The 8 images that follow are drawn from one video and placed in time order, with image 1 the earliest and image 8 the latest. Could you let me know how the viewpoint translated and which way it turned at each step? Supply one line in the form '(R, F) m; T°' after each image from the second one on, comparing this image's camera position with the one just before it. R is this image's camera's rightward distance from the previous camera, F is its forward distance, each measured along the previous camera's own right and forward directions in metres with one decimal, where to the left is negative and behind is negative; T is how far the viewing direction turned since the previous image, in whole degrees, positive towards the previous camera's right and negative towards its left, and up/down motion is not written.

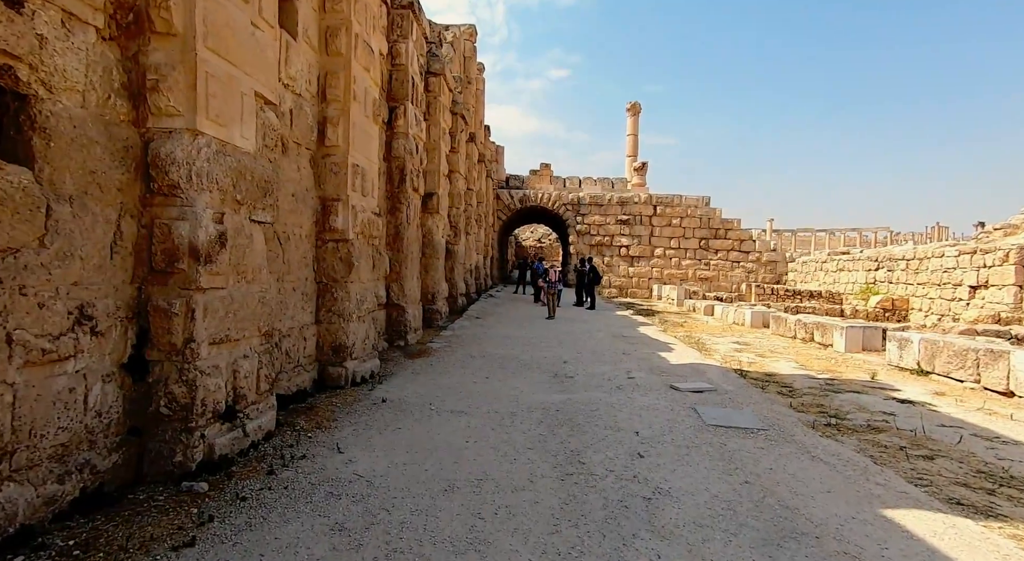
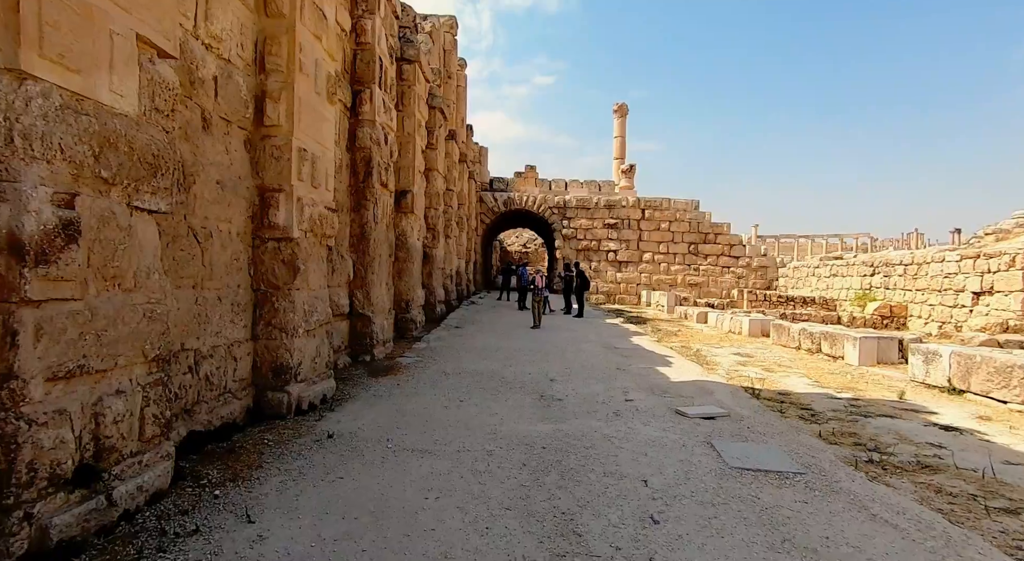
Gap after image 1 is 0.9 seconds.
(+0.1, +0.8) m; +1°
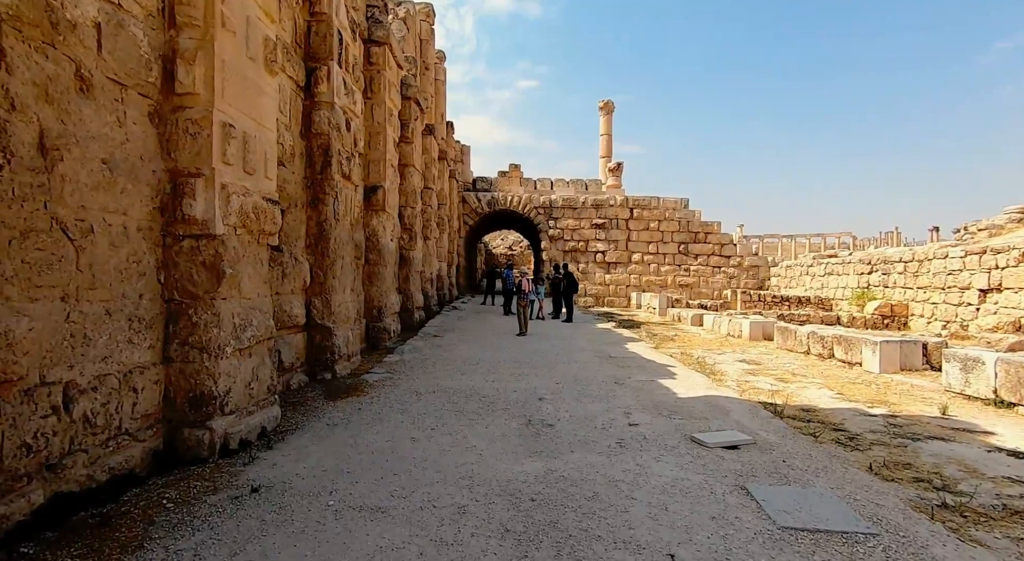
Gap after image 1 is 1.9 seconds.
(0.0, +0.8) m; +1°
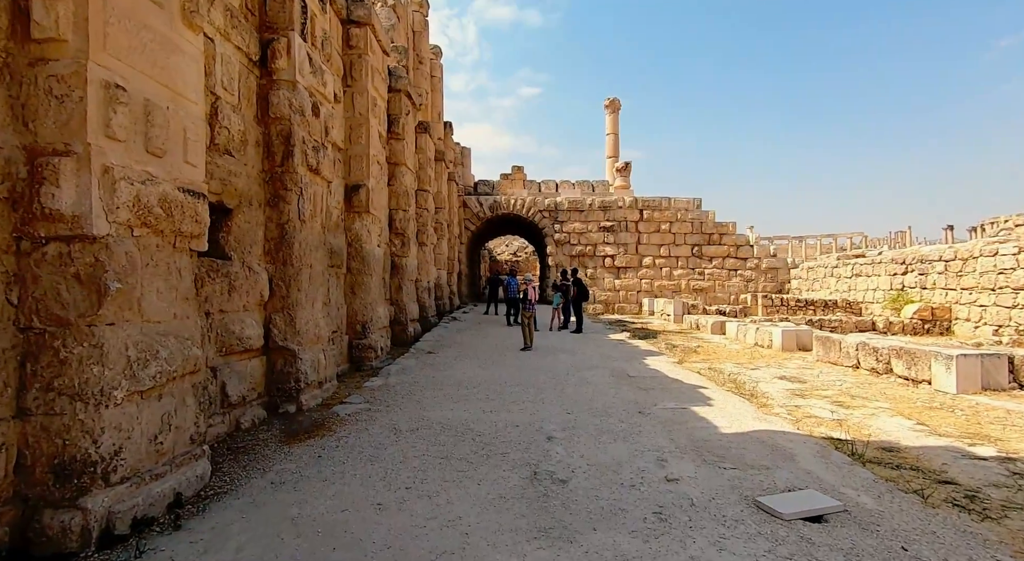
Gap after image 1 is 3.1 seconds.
(+0.1, +1.0) m; -1°
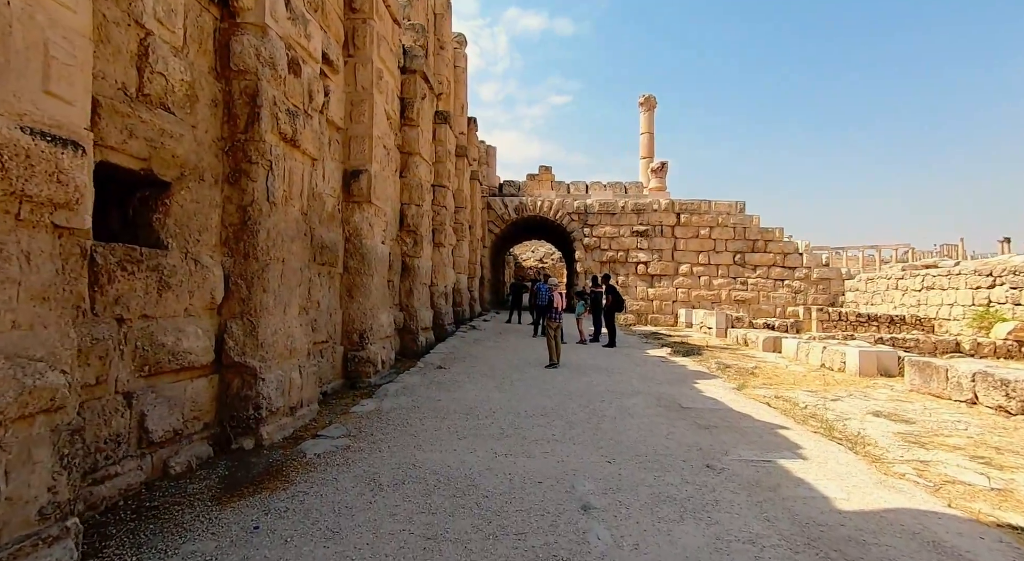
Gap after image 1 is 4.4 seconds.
(0.0, +1.2) m; -3°
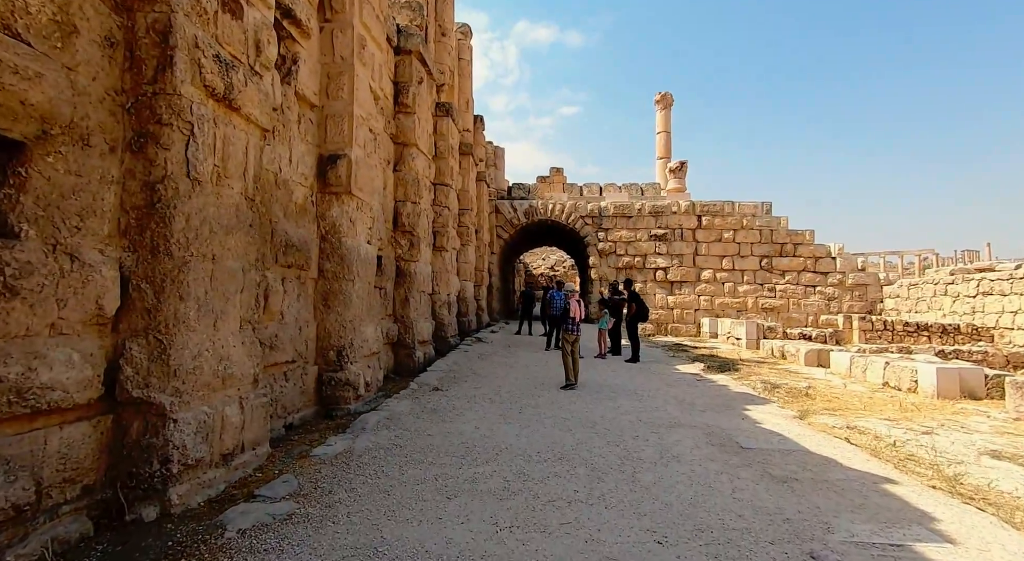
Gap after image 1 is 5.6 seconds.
(0.0, +1.1) m; -1°
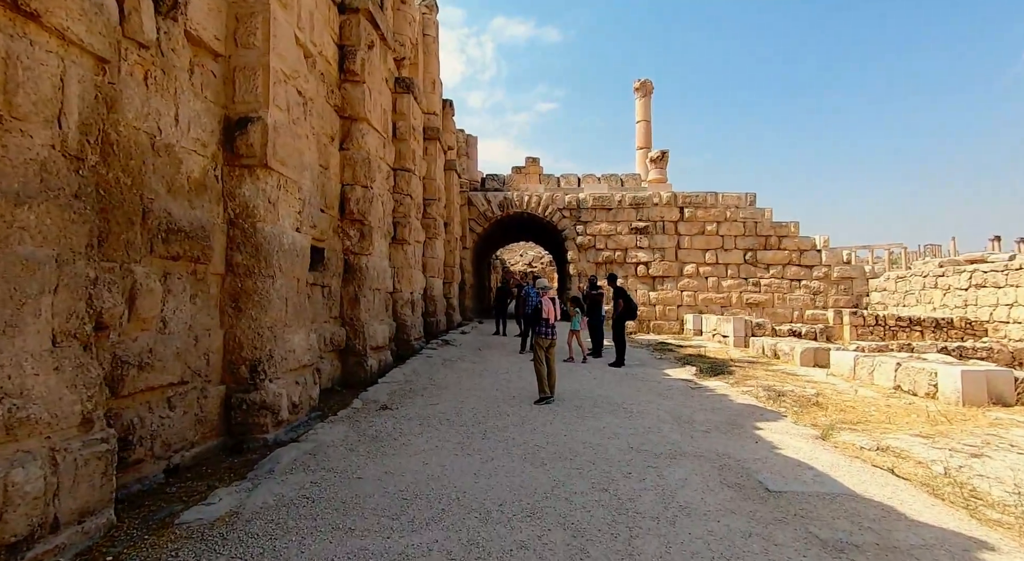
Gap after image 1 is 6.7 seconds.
(+0.1, +1.0) m; +2°
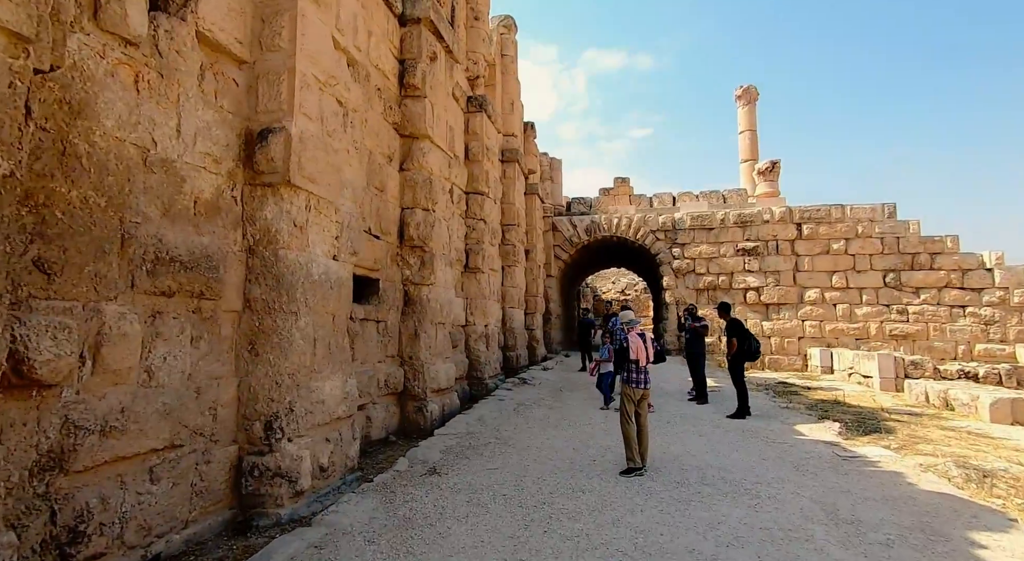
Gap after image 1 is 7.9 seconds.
(+0.1, +1.0) m; -9°
